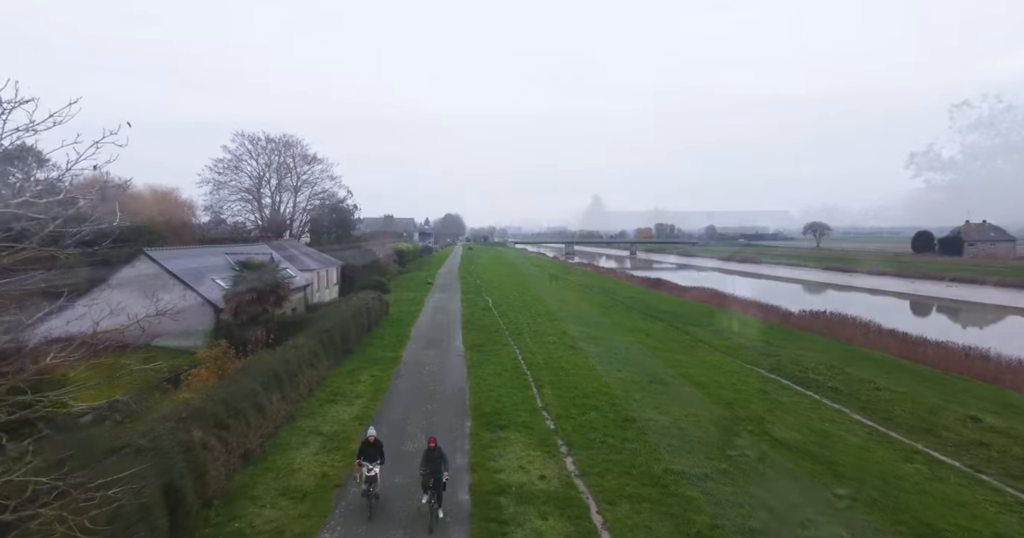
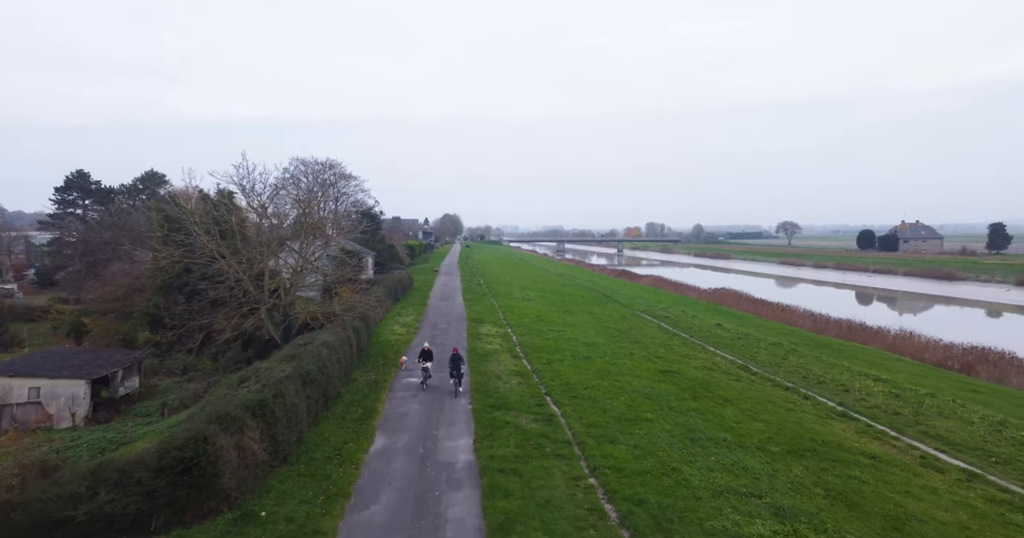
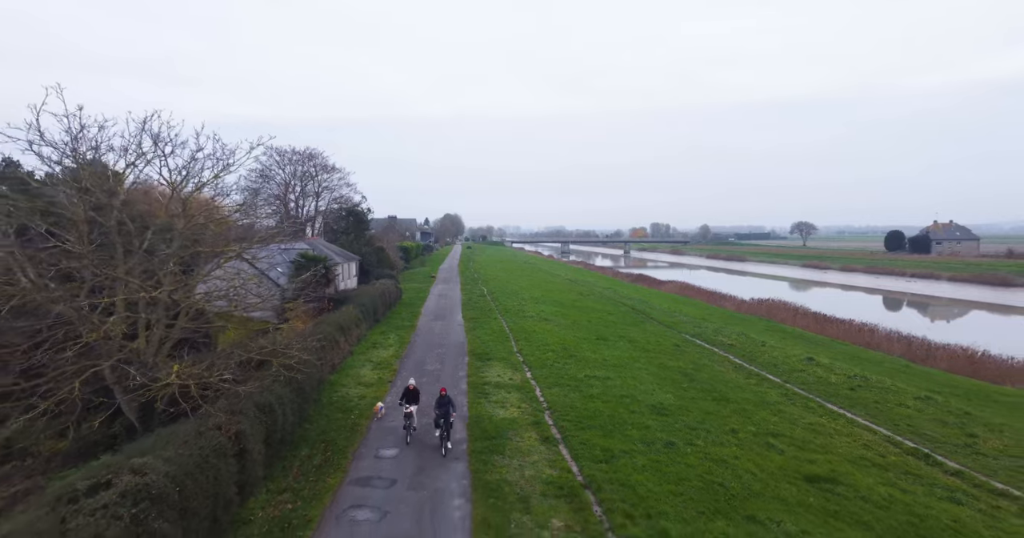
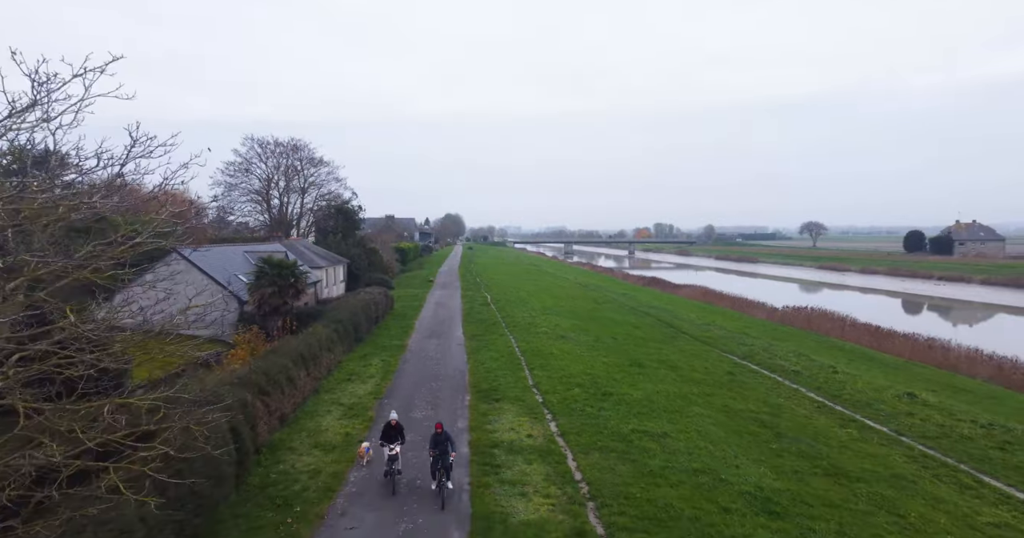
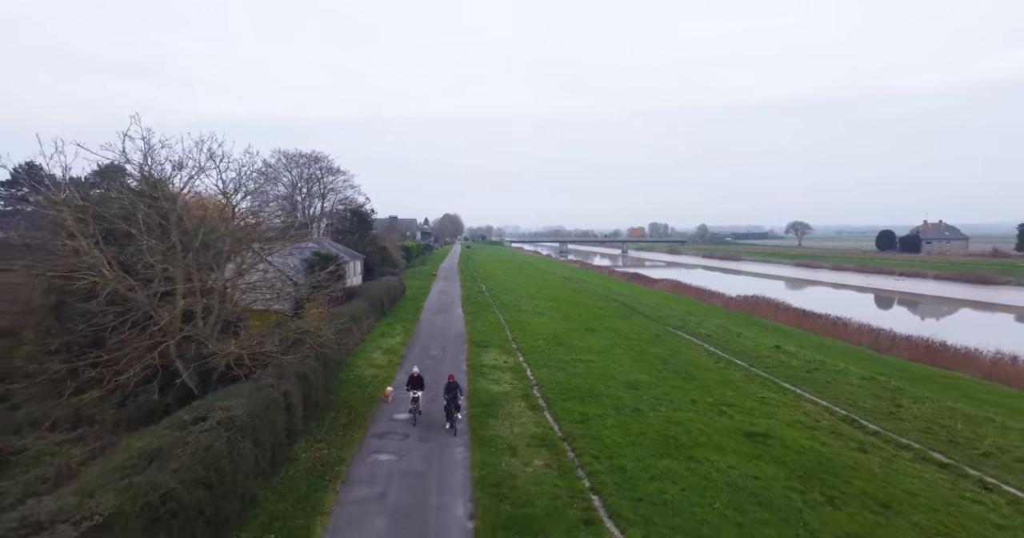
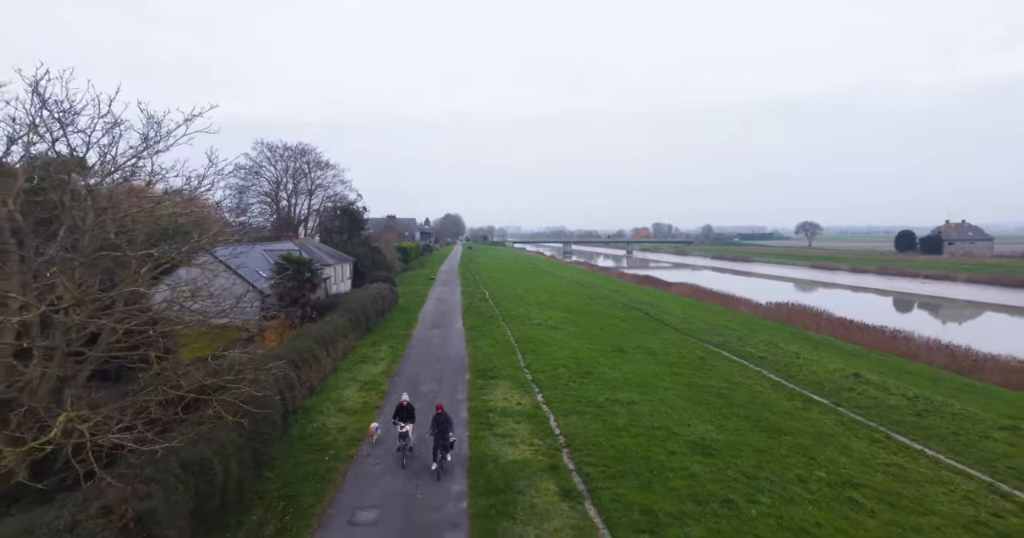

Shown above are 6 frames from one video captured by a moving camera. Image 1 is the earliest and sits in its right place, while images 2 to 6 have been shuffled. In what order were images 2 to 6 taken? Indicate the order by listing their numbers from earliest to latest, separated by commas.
4, 6, 3, 5, 2
